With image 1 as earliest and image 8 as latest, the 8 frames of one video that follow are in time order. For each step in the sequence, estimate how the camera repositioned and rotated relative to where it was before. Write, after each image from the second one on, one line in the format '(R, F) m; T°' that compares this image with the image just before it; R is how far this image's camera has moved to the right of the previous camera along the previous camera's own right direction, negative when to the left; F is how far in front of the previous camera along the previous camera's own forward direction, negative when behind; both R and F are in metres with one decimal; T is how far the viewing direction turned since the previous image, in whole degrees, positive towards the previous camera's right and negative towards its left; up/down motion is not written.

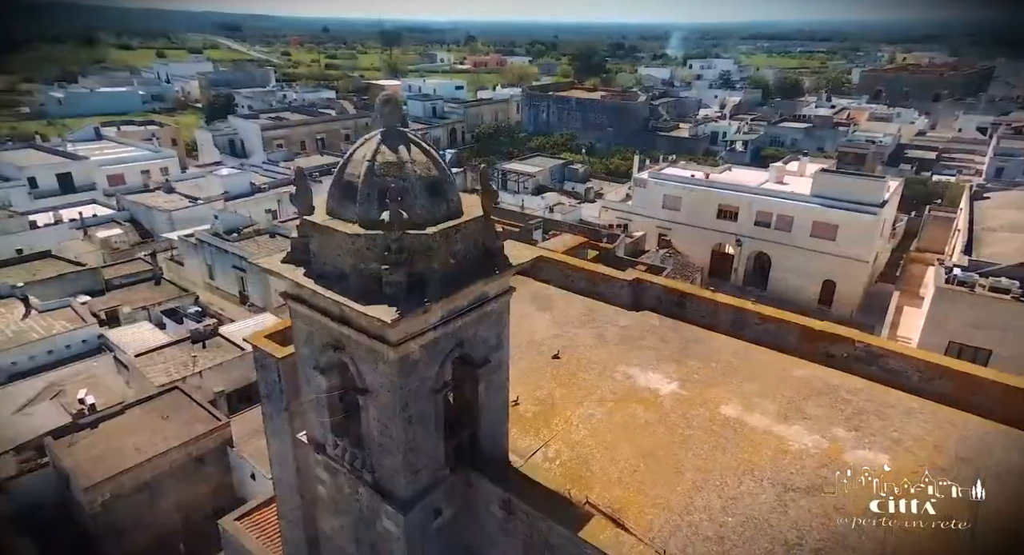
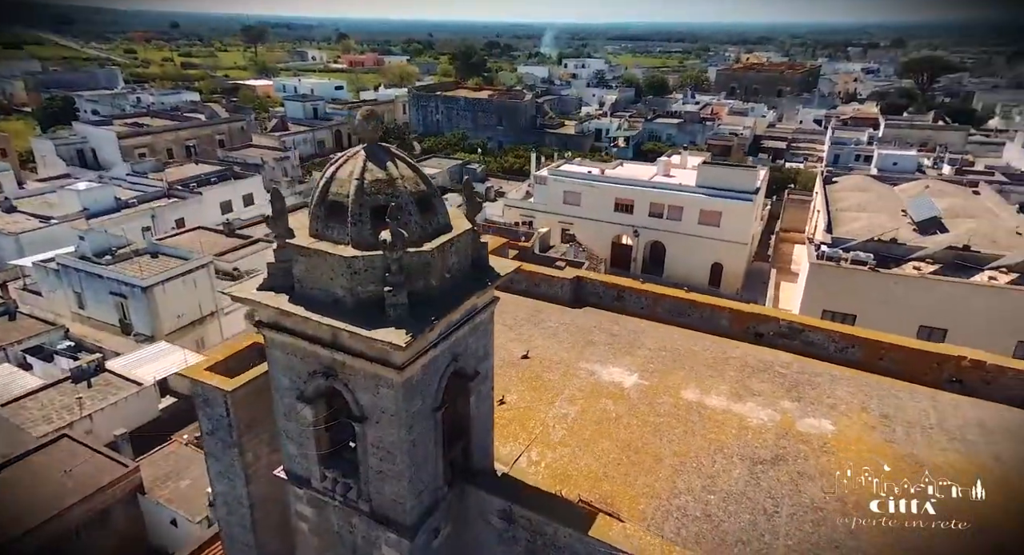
(-1.5, 0.0) m; +12°
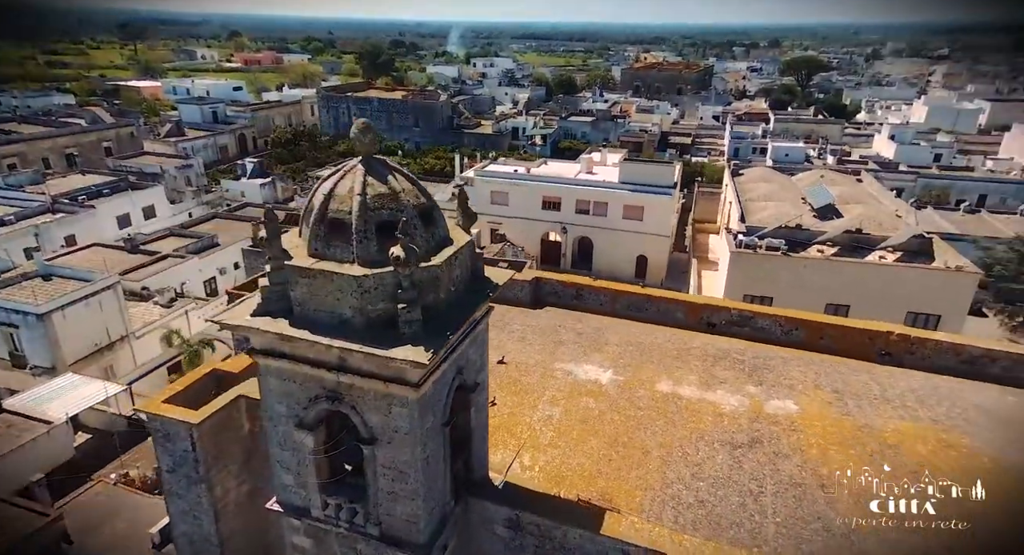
(-1.2, +0.1) m; +9°
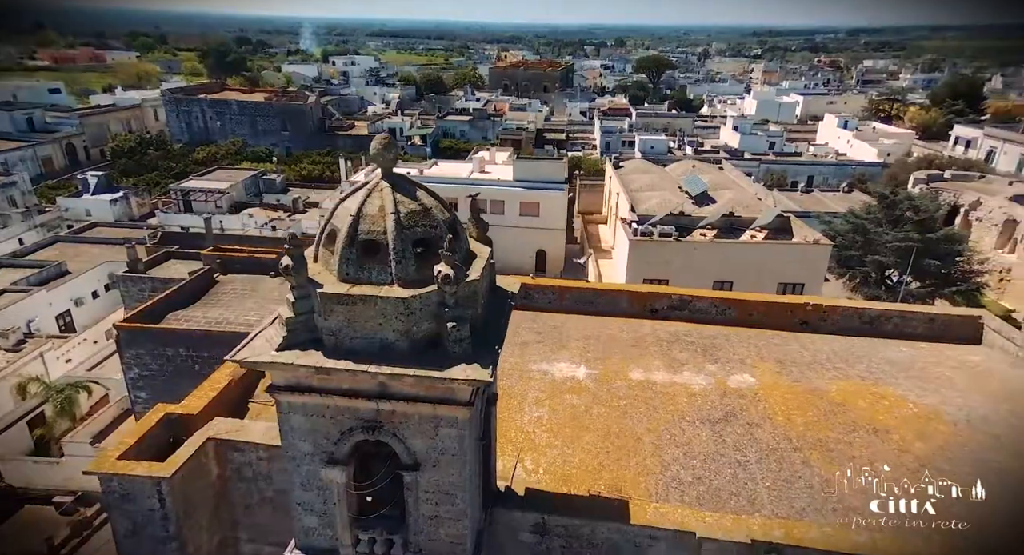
(-2.1, +0.2) m; +13°
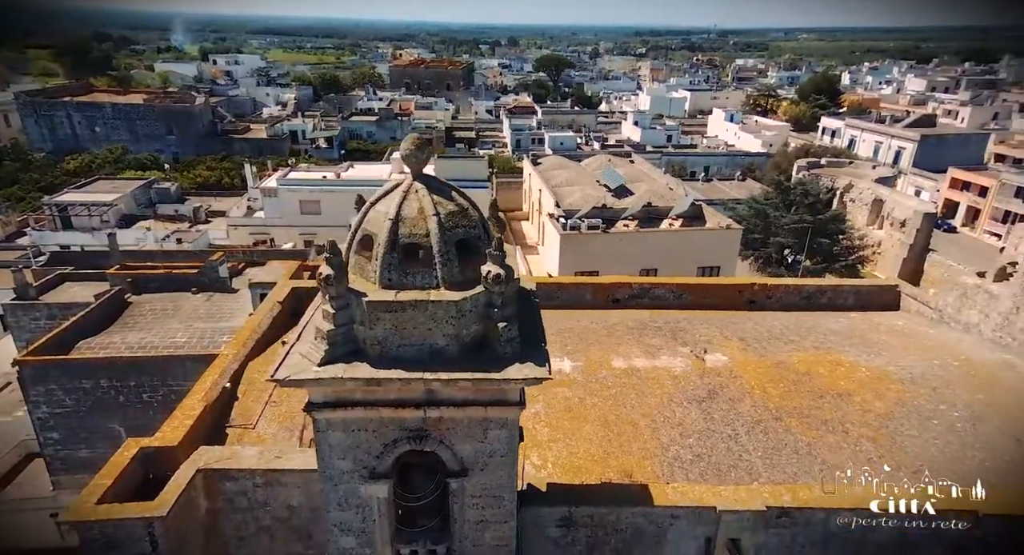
(-1.6, +0.1) m; +10°
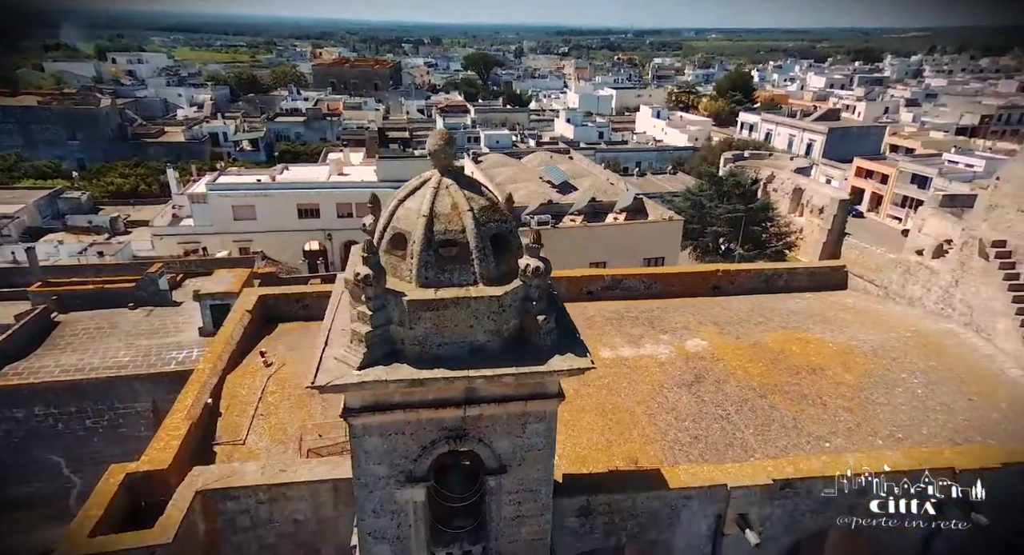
(-1.2, +0.1) m; +7°
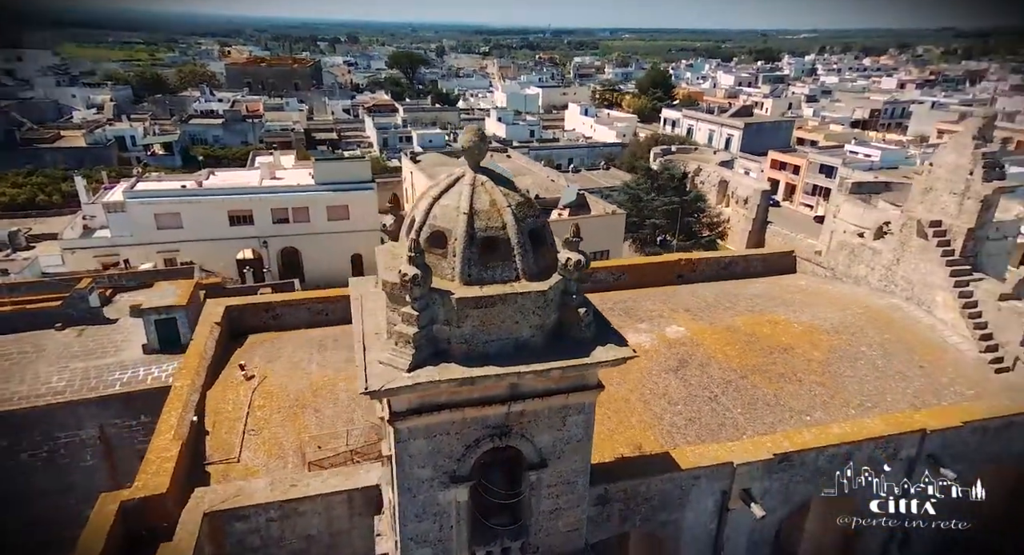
(-1.2, +0.1) m; +7°
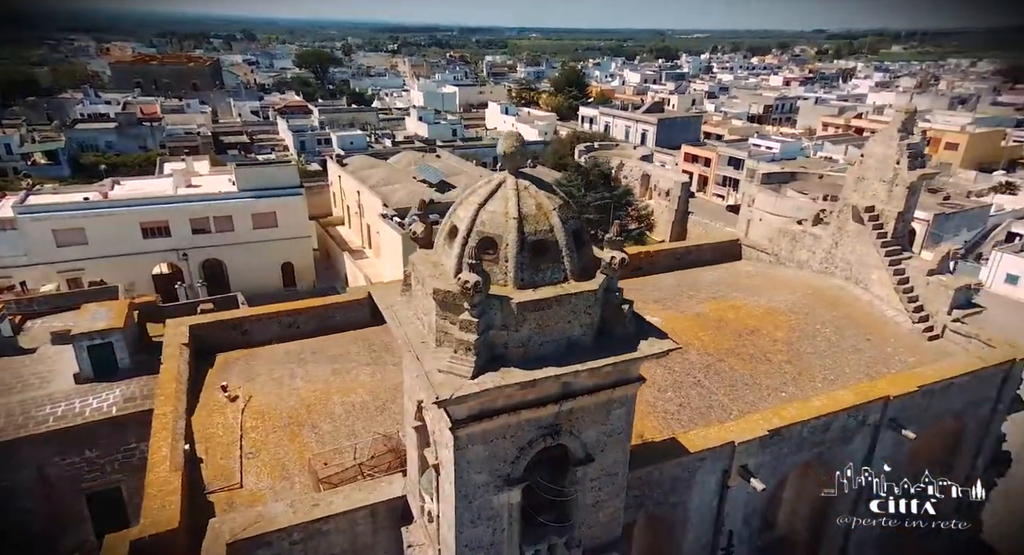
(-1.4, 0.0) m; +8°
